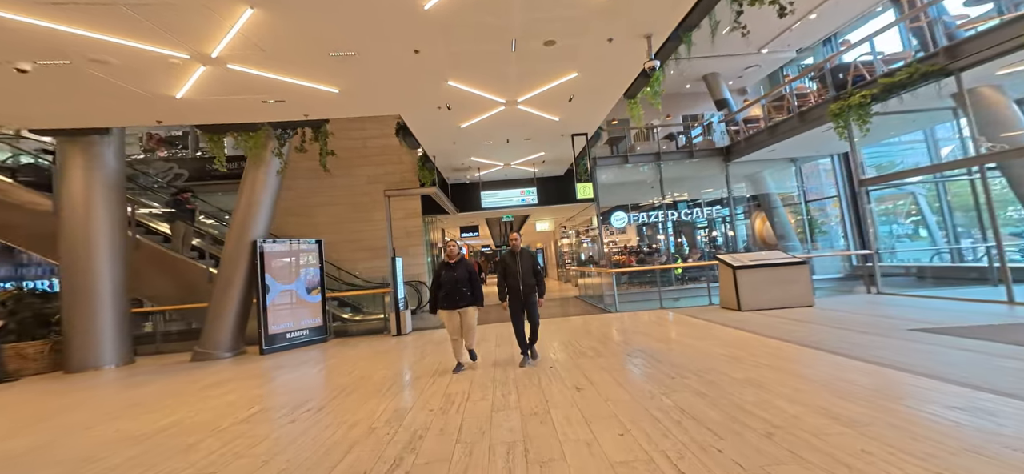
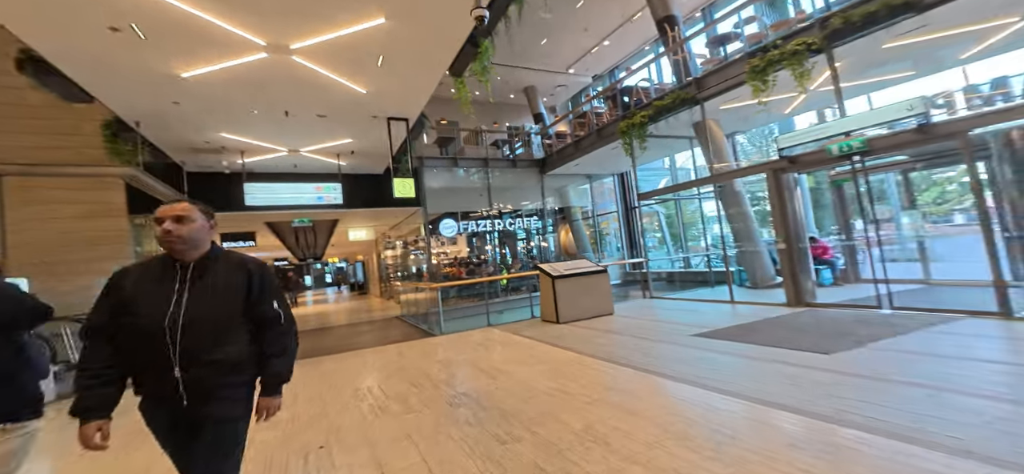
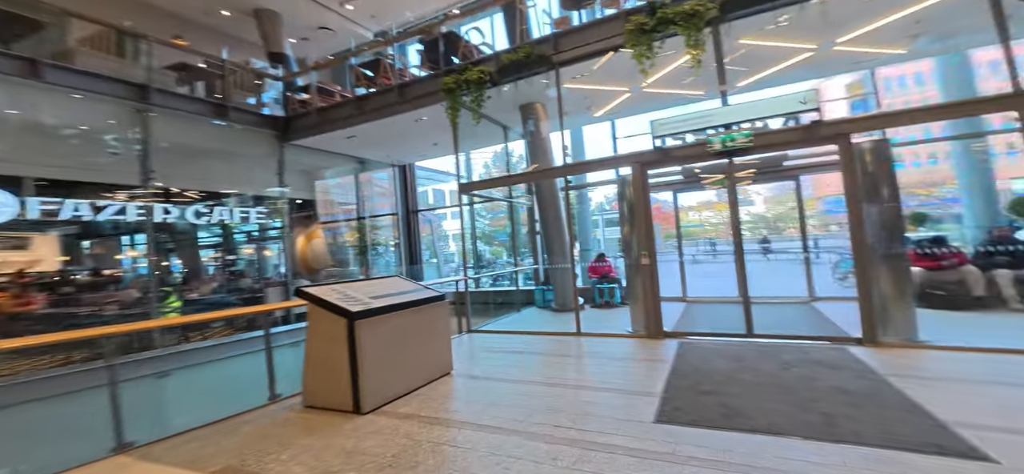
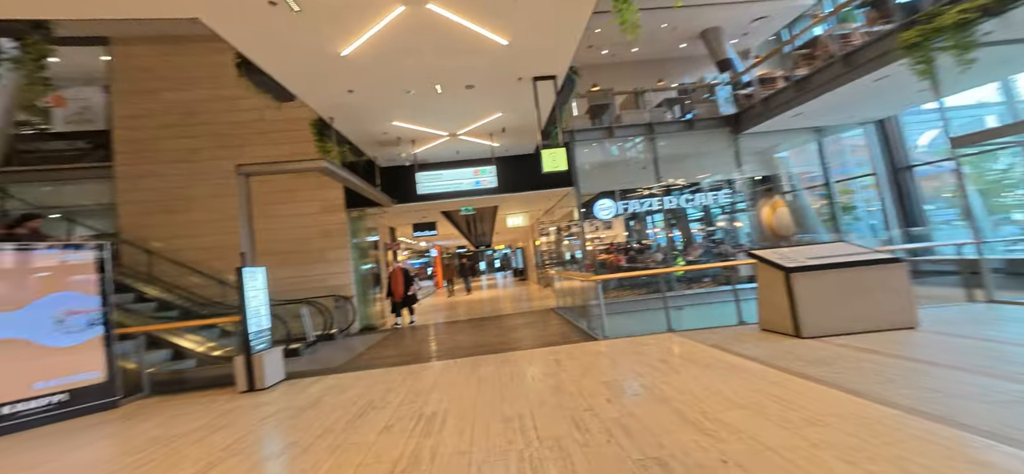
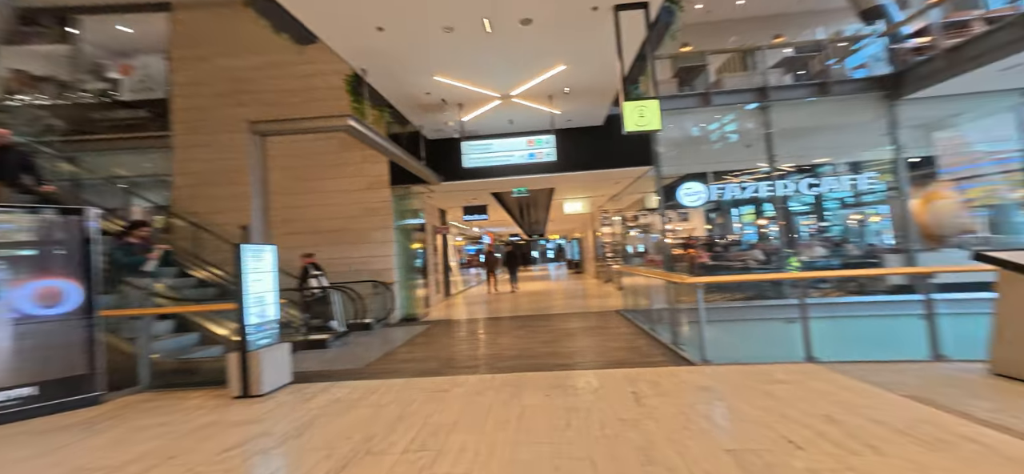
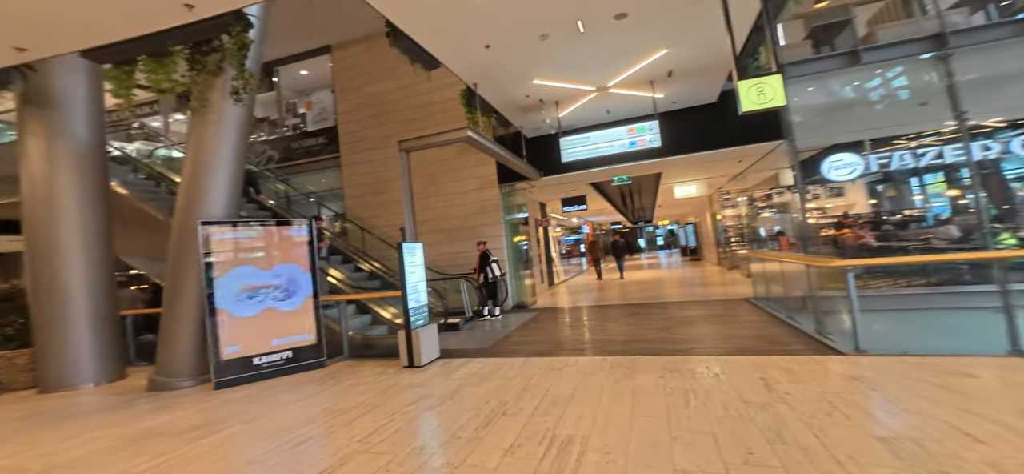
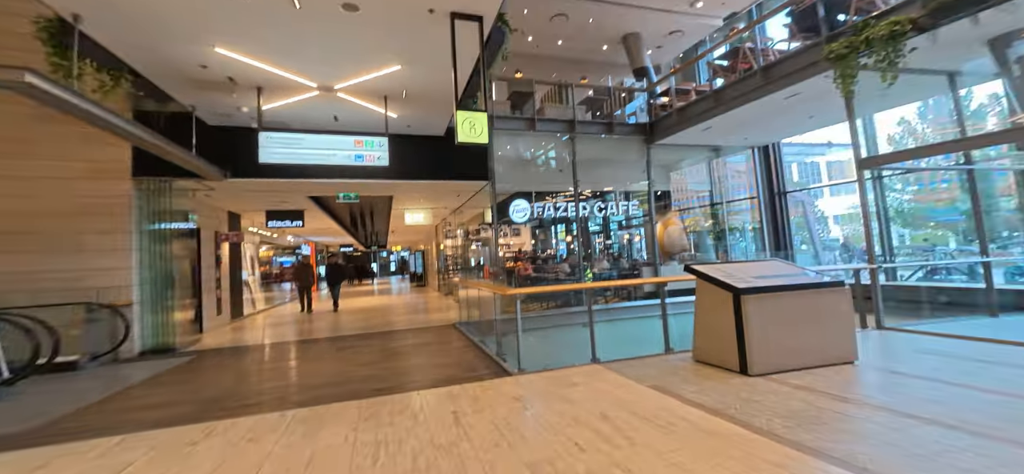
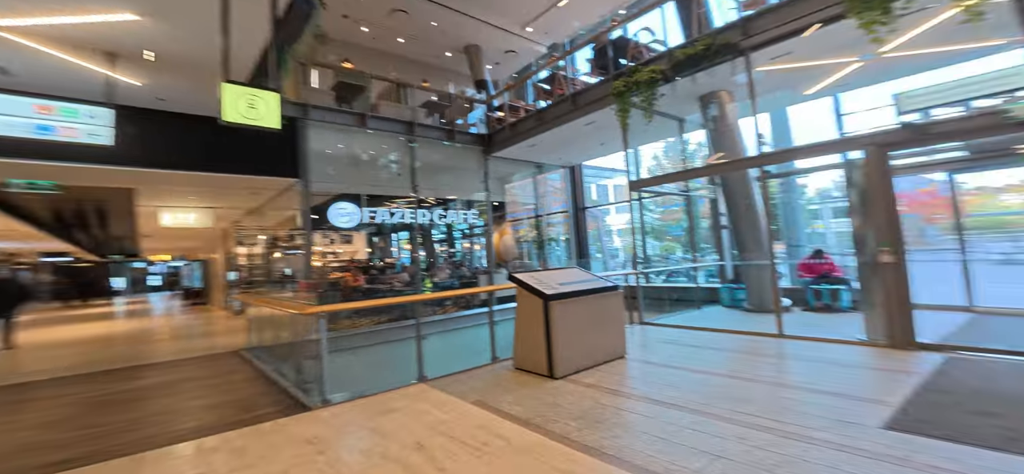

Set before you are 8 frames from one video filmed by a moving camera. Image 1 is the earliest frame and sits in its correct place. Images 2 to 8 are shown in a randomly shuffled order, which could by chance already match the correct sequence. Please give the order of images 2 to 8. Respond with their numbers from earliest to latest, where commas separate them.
2, 4, 6, 5, 7, 8, 3
